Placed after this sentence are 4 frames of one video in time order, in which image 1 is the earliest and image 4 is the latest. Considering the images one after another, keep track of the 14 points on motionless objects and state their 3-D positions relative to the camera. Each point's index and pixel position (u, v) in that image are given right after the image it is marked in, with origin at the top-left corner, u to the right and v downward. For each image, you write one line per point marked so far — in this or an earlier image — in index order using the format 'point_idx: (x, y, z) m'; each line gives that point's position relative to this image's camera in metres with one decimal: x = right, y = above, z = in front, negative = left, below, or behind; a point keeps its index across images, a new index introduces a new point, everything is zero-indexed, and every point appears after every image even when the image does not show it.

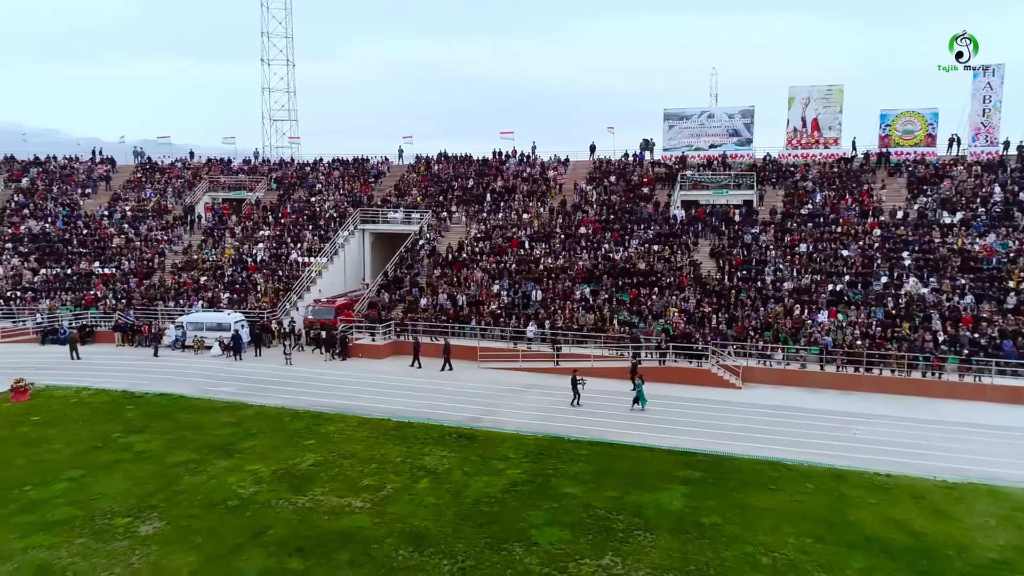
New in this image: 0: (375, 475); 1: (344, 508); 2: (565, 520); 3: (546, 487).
0: (-3.3, -4.6, +17.4) m
1: (-3.7, -4.8, +15.5) m
2: (+1.1, -4.9, +15.1) m
3: (+0.8, -4.7, +16.8) m
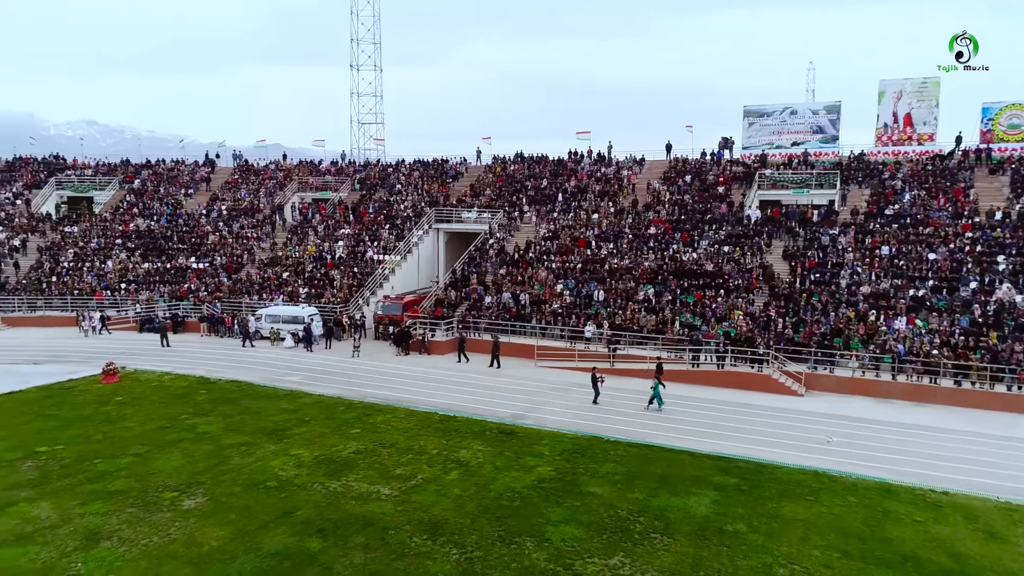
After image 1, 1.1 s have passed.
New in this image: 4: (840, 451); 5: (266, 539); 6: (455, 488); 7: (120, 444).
0: (-2.6, -4.4, +17.9) m
1: (-3.2, -4.6, +16.1) m
2: (+1.5, -4.8, +15.0) m
3: (+1.4, -4.6, +16.8) m
4: (+8.8, -4.4, +19.3) m
5: (-4.8, -4.9, +13.9) m
6: (-1.3, -4.6, +16.5) m
7: (-10.6, -4.2, +19.4) m
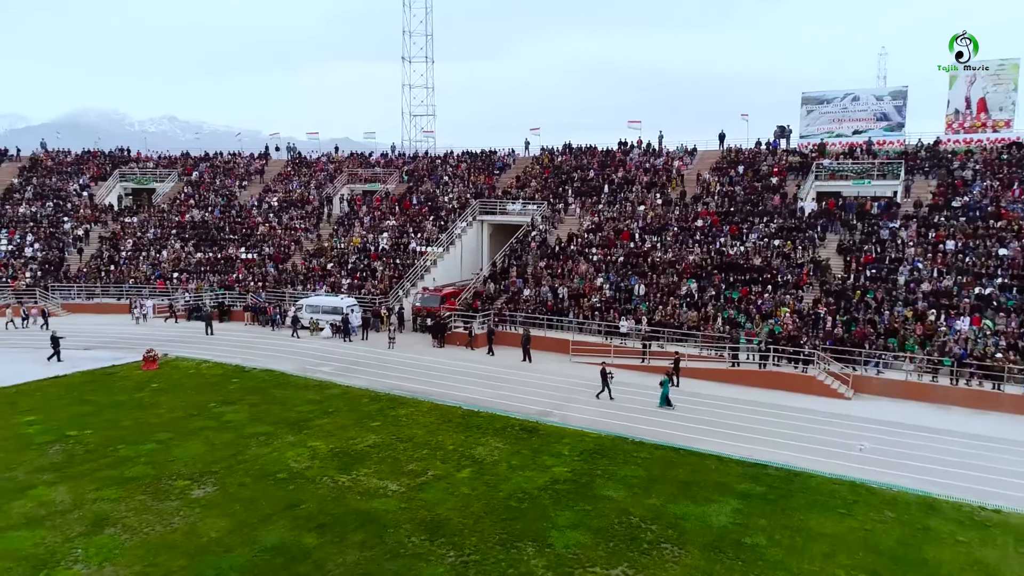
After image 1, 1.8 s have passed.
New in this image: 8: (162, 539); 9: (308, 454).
0: (-2.2, -4.2, +17.5) m
1: (-2.9, -4.5, +15.8) m
2: (+1.6, -4.7, +14.3) m
3: (+1.7, -4.5, +16.1) m
4: (+9.2, -4.3, +18.0) m
5: (-4.8, -4.7, +13.8) m
6: (-1.1, -4.4, +16.0) m
7: (-10.1, -3.9, +19.7) m
8: (-6.6, -4.7, +13.5) m
9: (-5.1, -4.2, +17.9) m
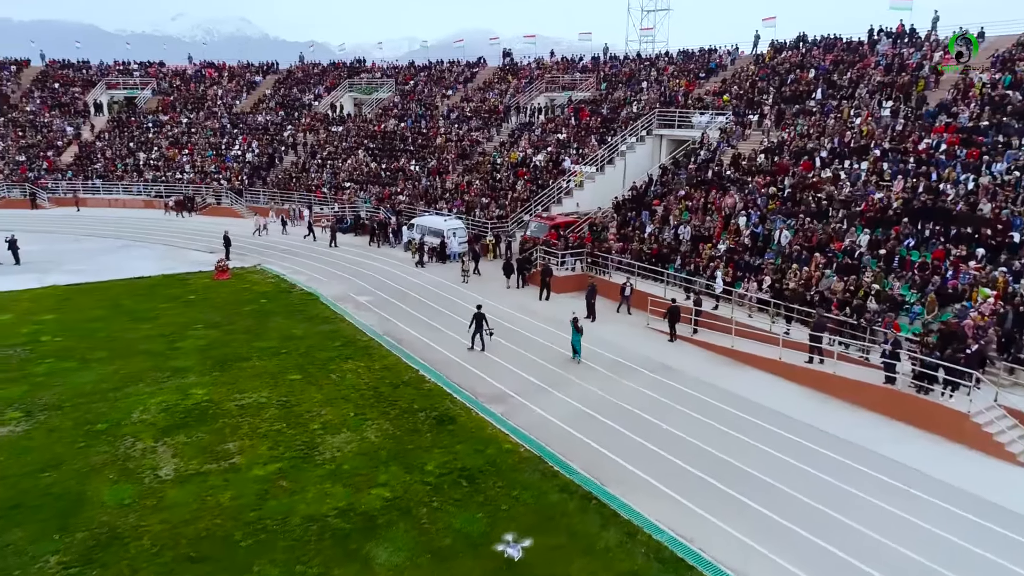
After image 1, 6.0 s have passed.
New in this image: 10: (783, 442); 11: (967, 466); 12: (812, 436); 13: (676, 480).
0: (-5.0, -2.9, +13.8) m
1: (-6.4, -3.2, +12.6) m
2: (-3.1, -4.1, +9.4) m
3: (-2.2, -3.7, +10.9) m
4: (+5.4, -4.2, +9.2) m
5: (-9.0, -3.4, +11.7) m
6: (-4.7, -3.4, +12.0) m
7: (-11.0, -1.5, +19.1) m
8: (-10.7, -3.3, +12.3) m
9: (-7.4, -2.5, +15.5) m
10: (+5.4, -3.0, +14.2) m
11: (+8.5, -3.3, +13.2) m
12: (+6.2, -2.9, +14.5) m
13: (+3.0, -3.4, +12.8) m
